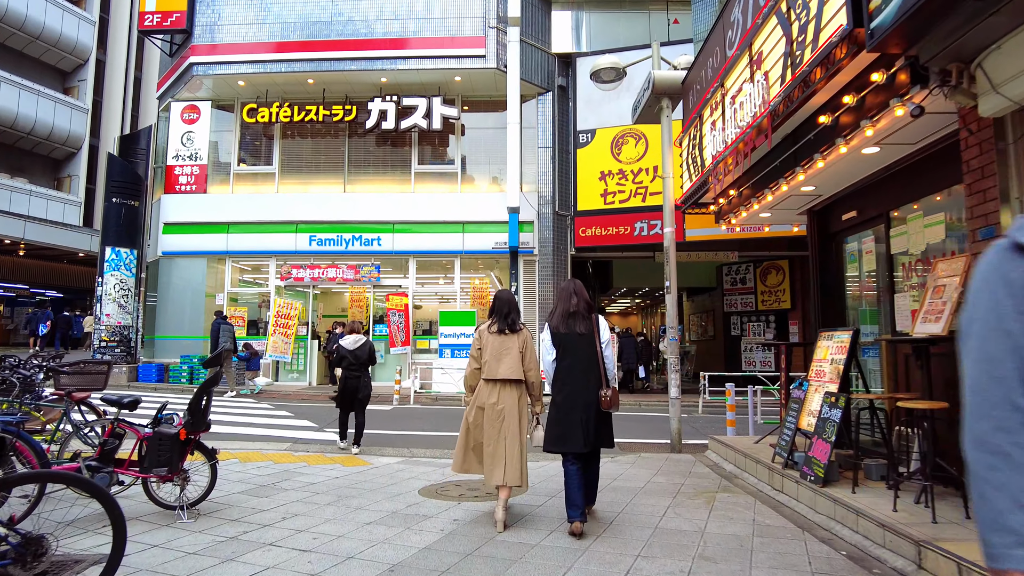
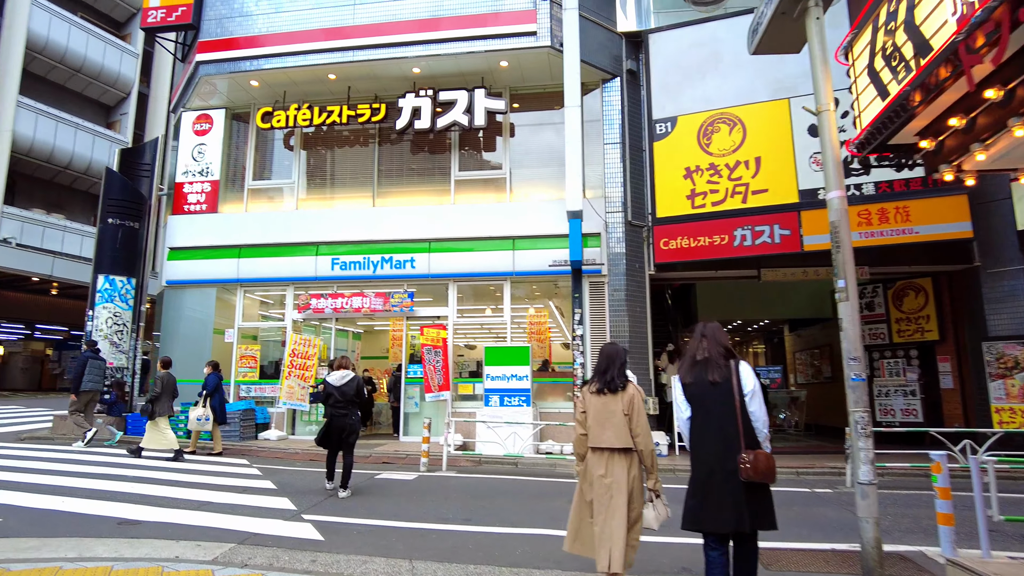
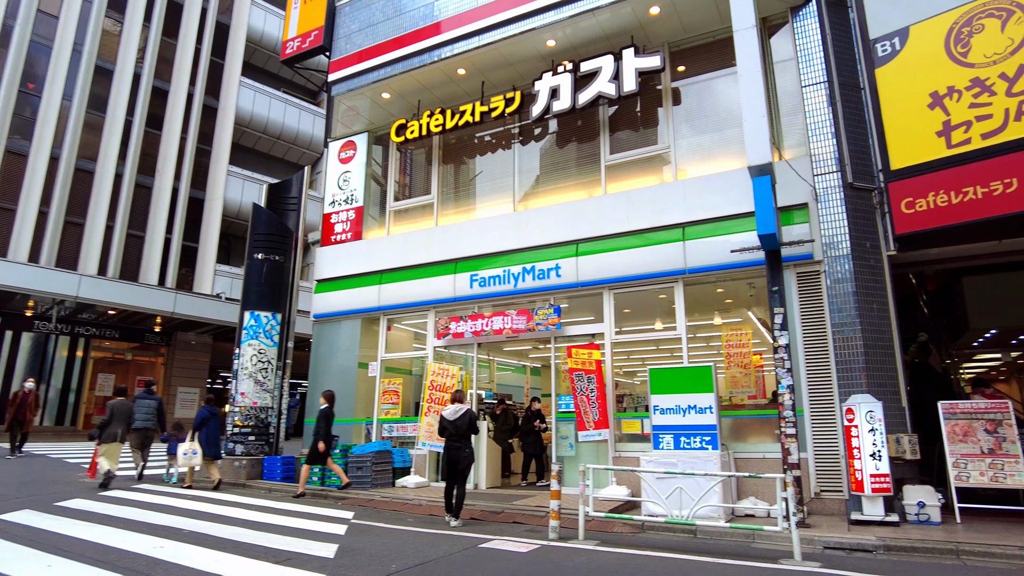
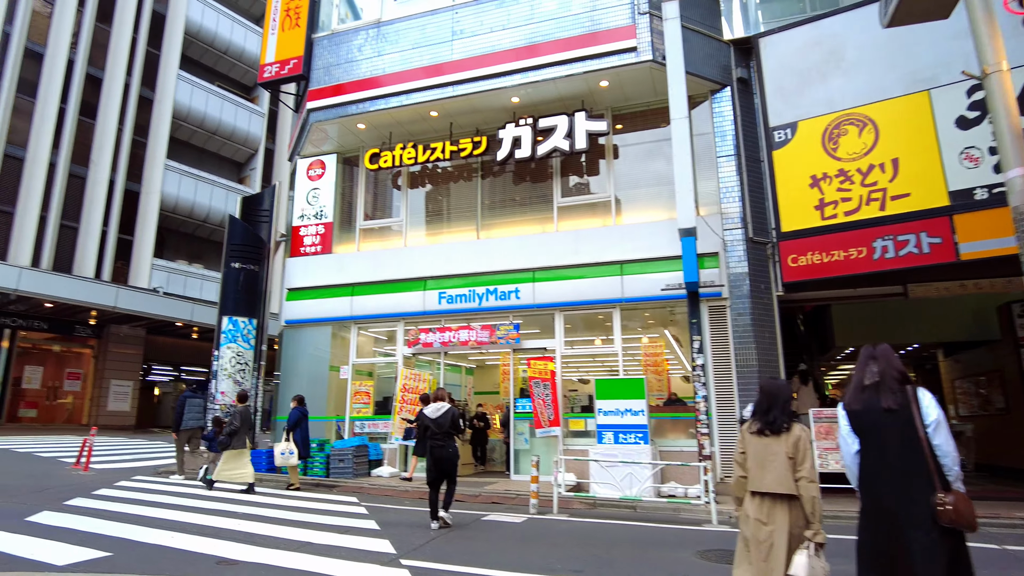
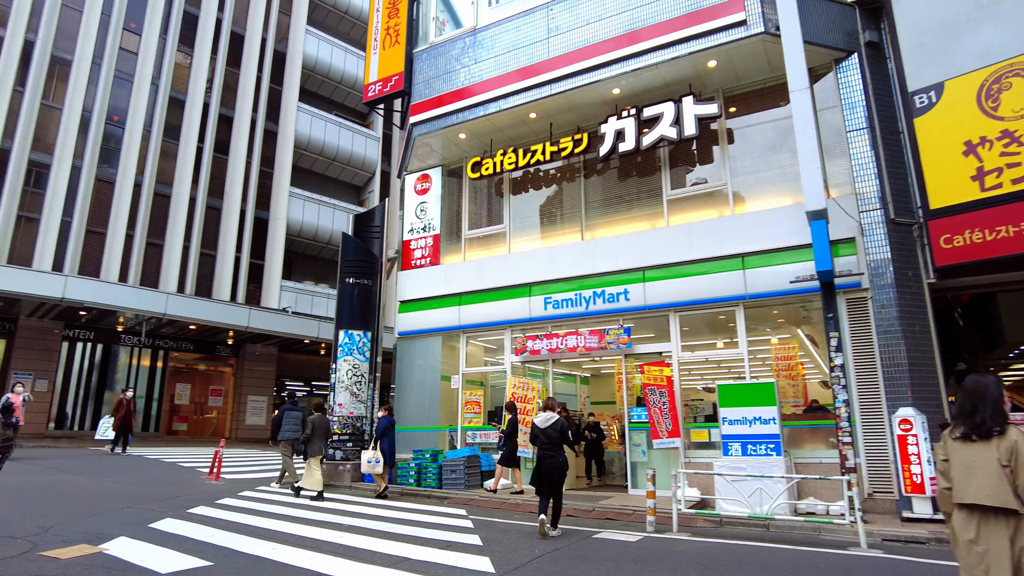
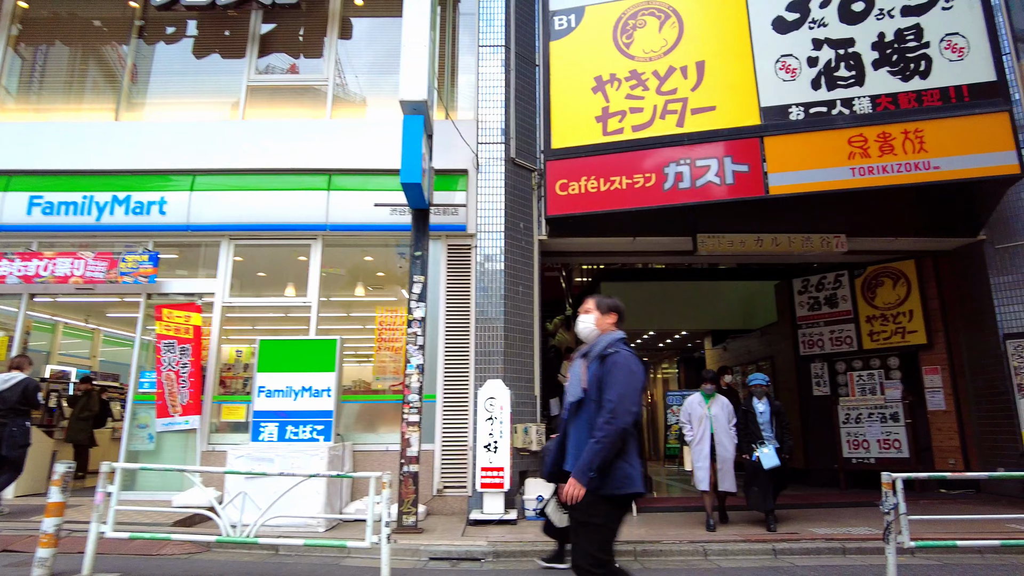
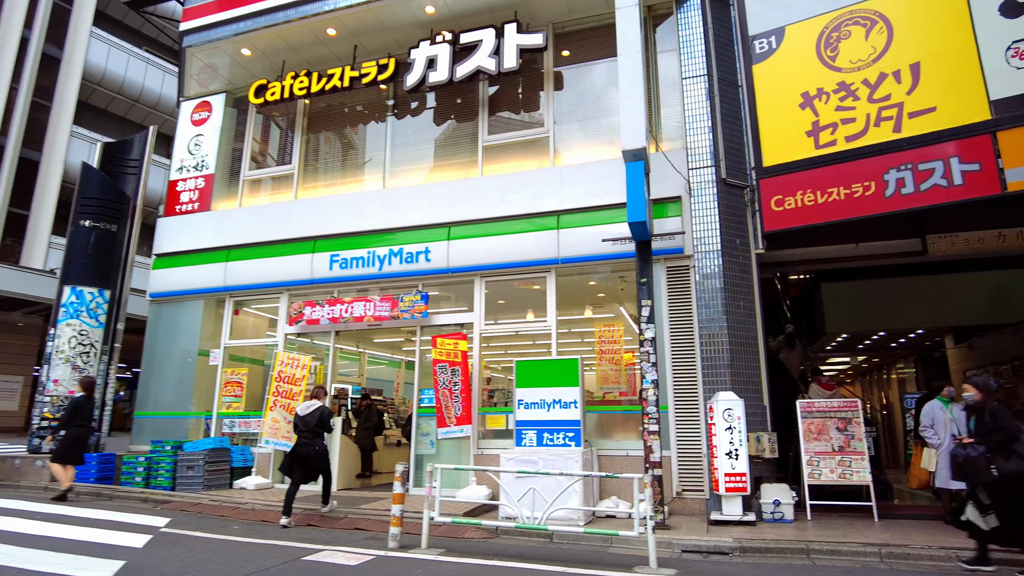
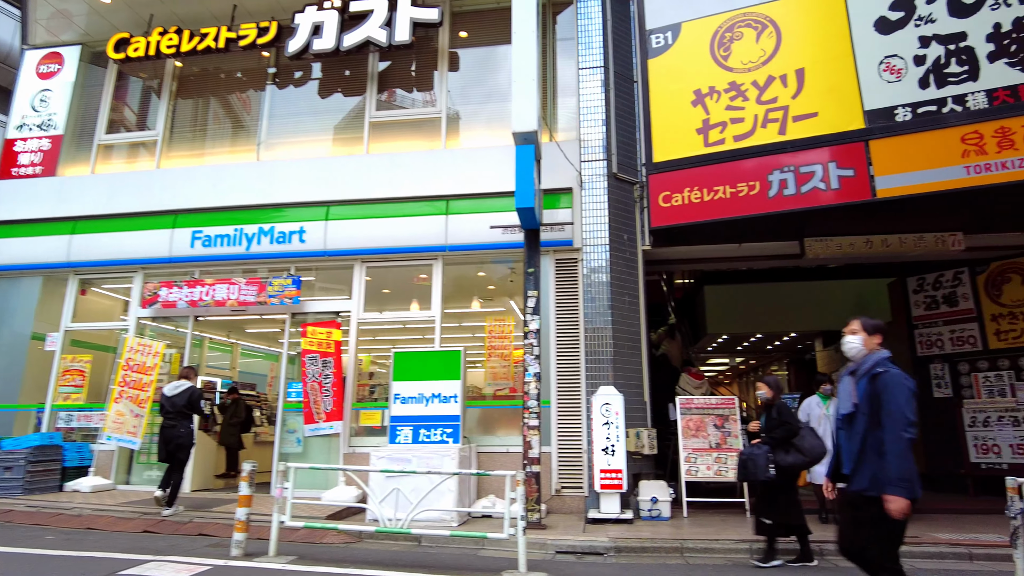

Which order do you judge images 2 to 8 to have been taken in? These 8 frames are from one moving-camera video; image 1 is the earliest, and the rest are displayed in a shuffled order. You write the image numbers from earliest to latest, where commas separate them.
2, 4, 5, 3, 7, 8, 6
